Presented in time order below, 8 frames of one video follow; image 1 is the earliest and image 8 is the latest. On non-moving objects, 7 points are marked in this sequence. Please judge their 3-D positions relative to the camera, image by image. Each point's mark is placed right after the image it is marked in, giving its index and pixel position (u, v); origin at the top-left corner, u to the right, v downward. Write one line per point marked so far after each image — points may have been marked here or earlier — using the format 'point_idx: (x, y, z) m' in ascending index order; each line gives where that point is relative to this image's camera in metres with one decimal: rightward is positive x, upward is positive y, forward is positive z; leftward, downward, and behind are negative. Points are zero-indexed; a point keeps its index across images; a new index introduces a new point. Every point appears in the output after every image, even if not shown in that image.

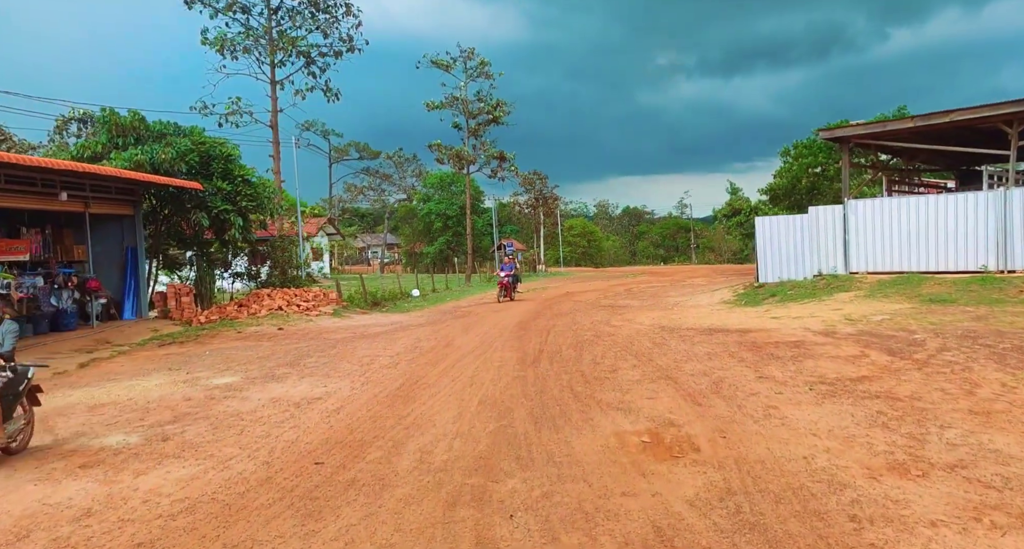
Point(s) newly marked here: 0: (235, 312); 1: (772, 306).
0: (-5.7, -0.8, +15.3) m
1: (+5.2, -0.7, +14.8) m
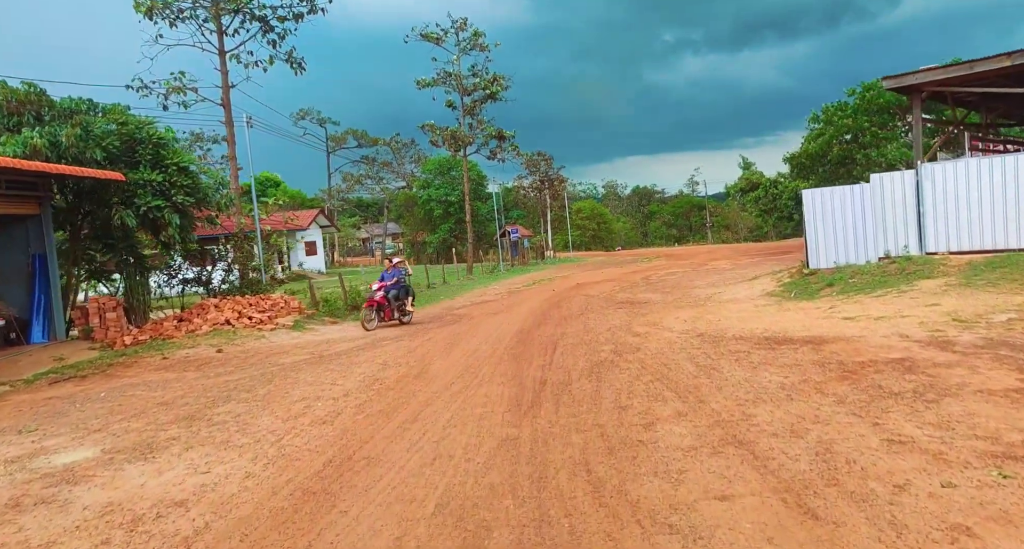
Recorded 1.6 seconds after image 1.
0: (-5.7, -0.9, +12.5) m
1: (+5.1, -0.4, +11.9) m
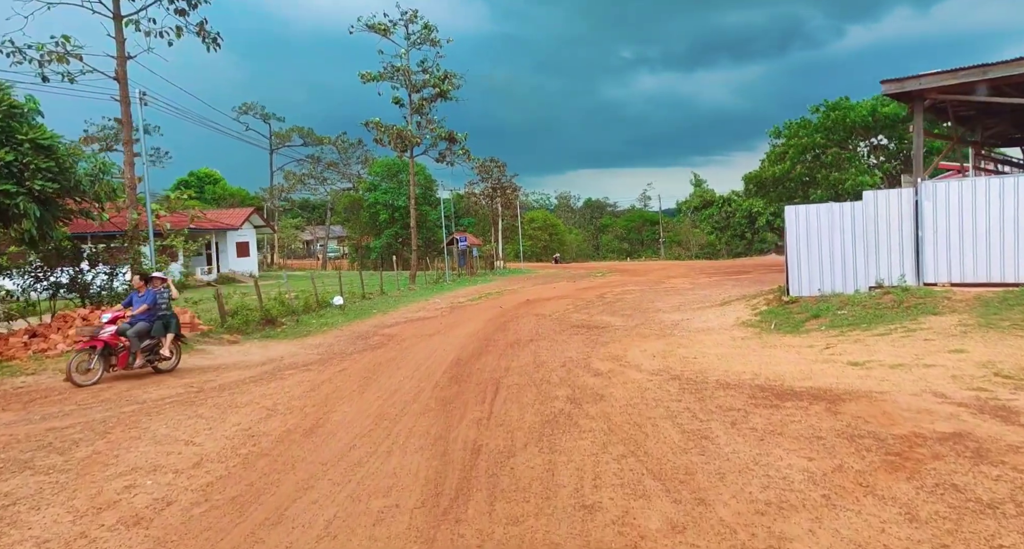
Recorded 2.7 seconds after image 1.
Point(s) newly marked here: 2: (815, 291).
0: (-6.6, -1.0, +10.0) m
1: (+4.3, -0.9, +10.1) m
2: (+5.2, -0.3, +12.7) m
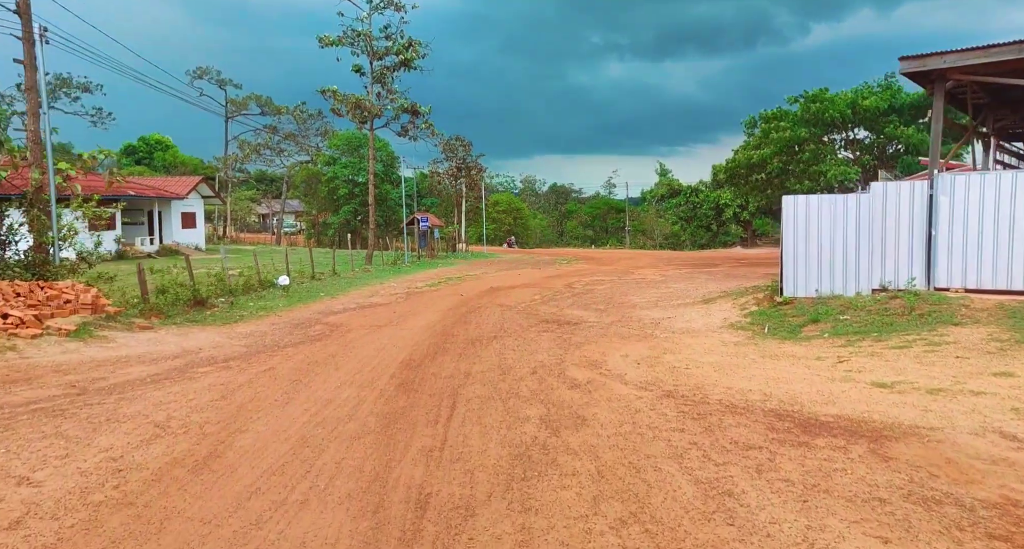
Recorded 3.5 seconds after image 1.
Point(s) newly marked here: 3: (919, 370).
0: (-7.1, -0.6, +8.1) m
1: (+3.8, -0.9, +8.8) m
2: (+4.6, -0.3, +11.5) m
3: (+3.9, -0.9, +7.2) m
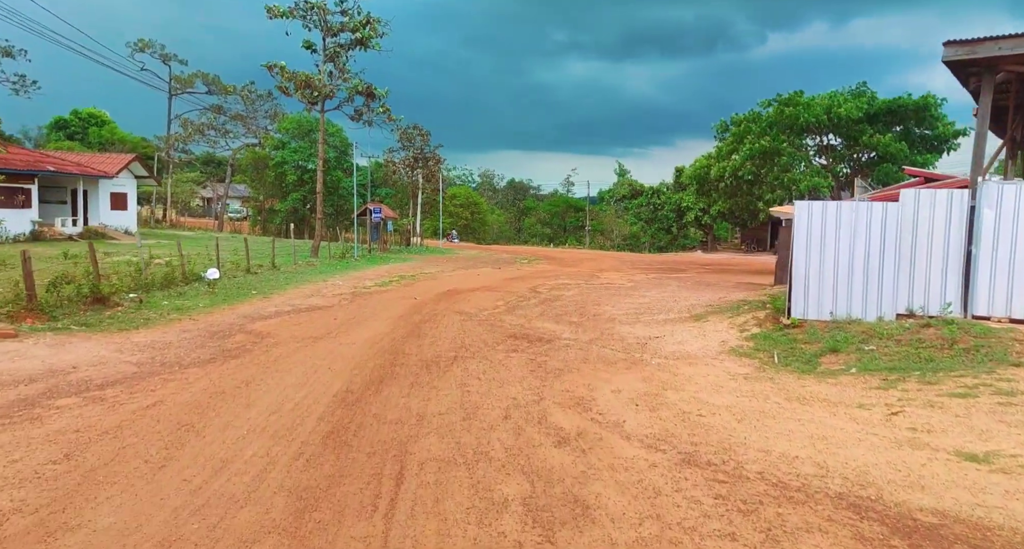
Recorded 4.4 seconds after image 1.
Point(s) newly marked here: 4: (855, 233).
0: (-7.3, -0.5, +5.8) m
1: (+3.5, -1.1, +7.1) m
2: (+4.1, -0.5, +9.9) m
3: (+3.7, -1.2, +5.5) m
4: (+4.4, +0.6, +9.6) m
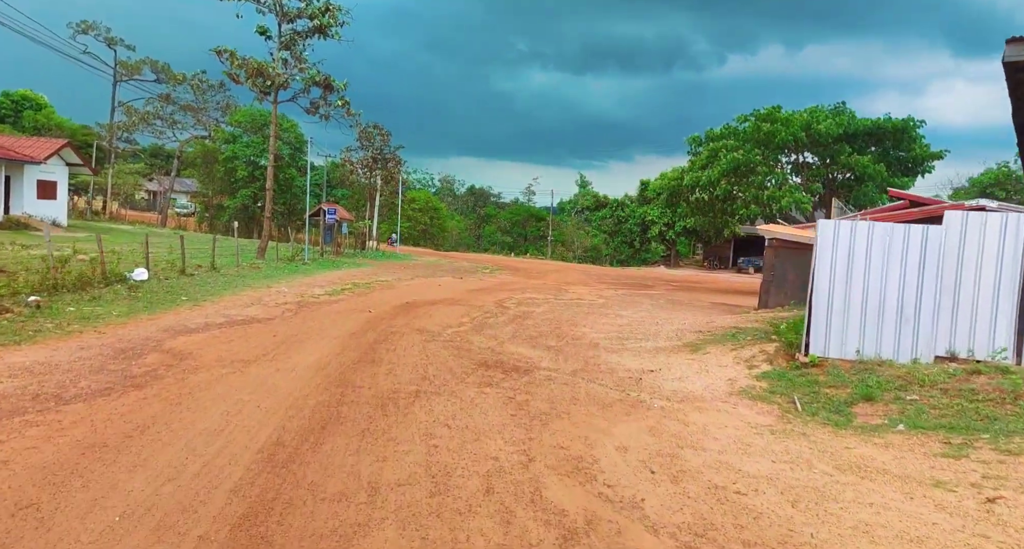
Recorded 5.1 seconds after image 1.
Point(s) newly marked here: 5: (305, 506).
0: (-7.3, -0.4, +3.7) m
1: (+3.3, -1.4, +5.7) m
2: (+3.8, -0.9, +8.5) m
3: (+3.6, -1.5, +4.1) m
4: (+4.2, +0.2, +8.2) m
5: (-1.2, -1.3, +4.4) m
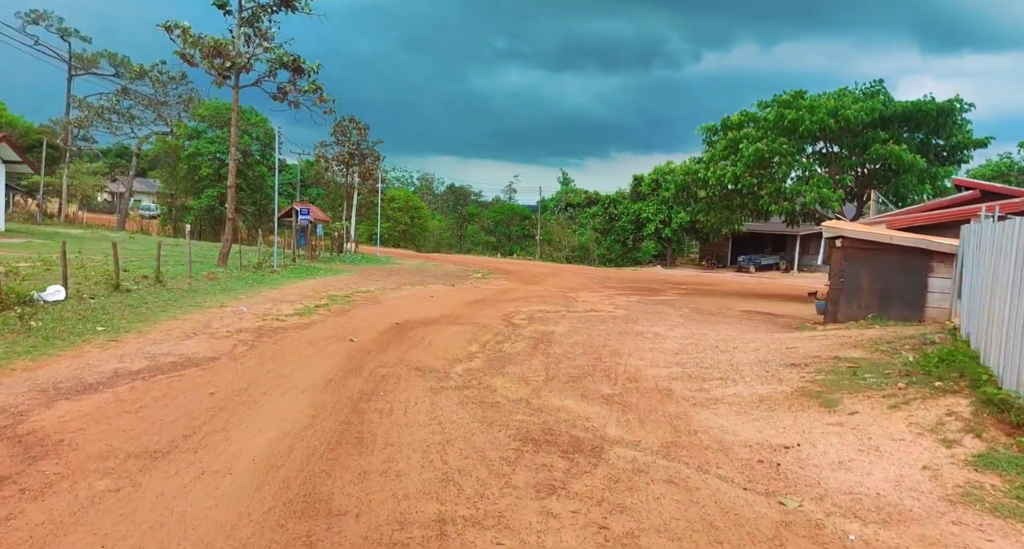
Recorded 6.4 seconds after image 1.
0: (-6.6, -0.7, +0.2) m
1: (+4.0, -1.6, +2.5) m
2: (+4.4, -1.1, +5.3) m
3: (+4.3, -1.7, +0.9) m
4: (+4.7, 0.0, +5.0) m
5: (-0.6, -1.6, +1.0) m
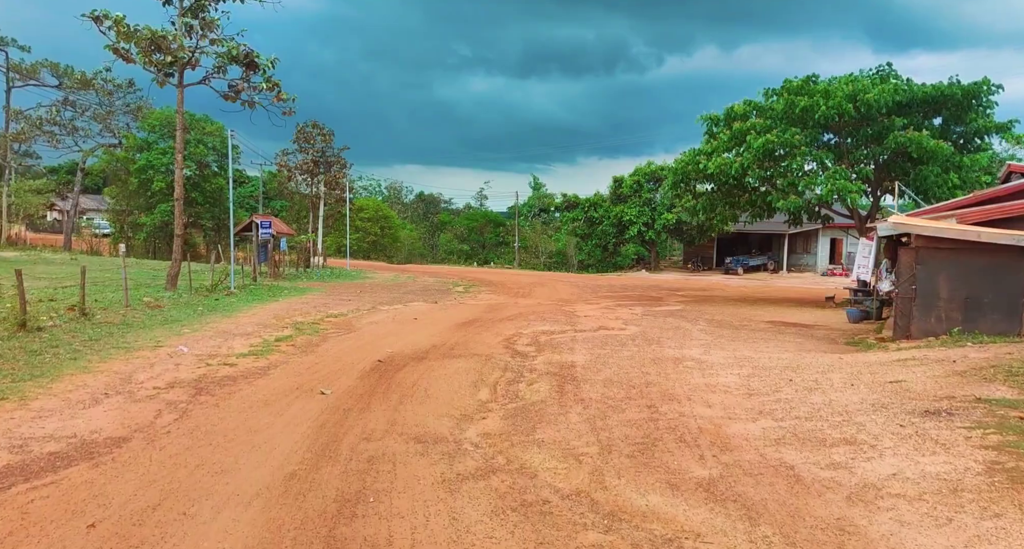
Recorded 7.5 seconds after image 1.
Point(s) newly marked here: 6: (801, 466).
0: (-5.9, -1.1, -2.8) m
1: (+4.6, -1.7, -0.1) m
2: (+4.9, -1.2, +2.7) m
3: (+5.0, -1.7, -1.7) m
4: (+5.2, -0.1, +2.5) m
5: (+0.1, -1.8, -1.7) m
6: (+2.3, -1.4, +5.8) m
